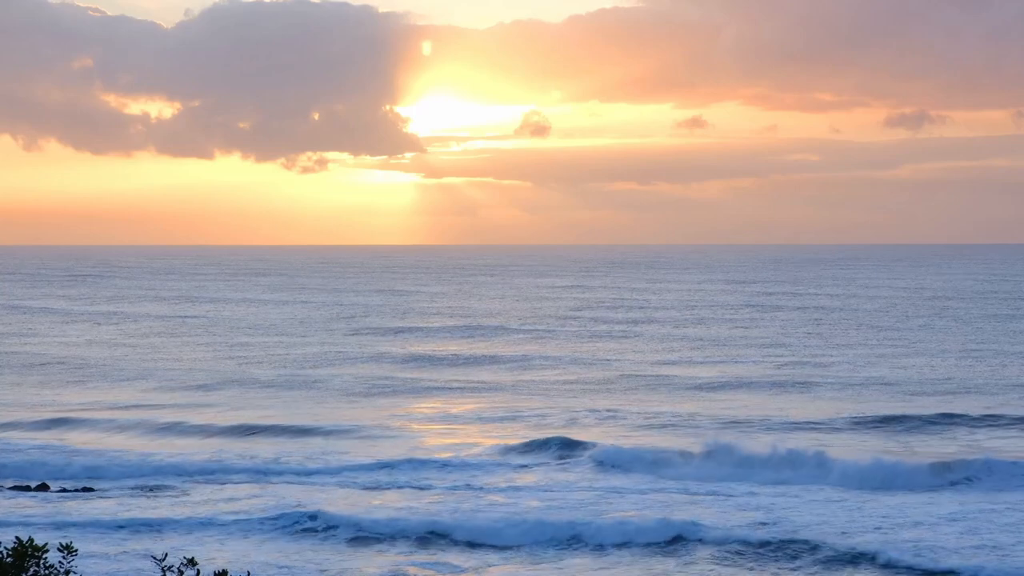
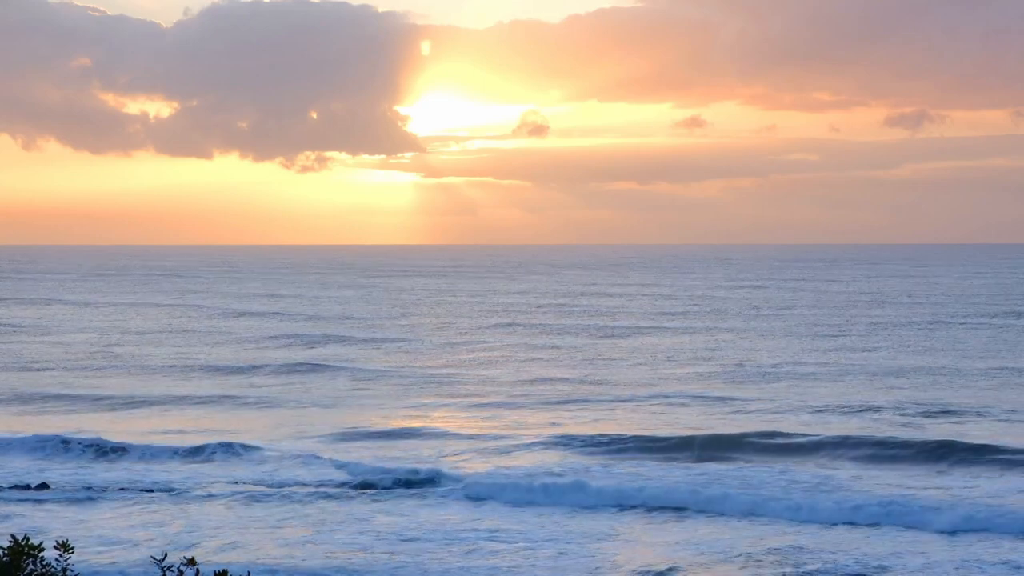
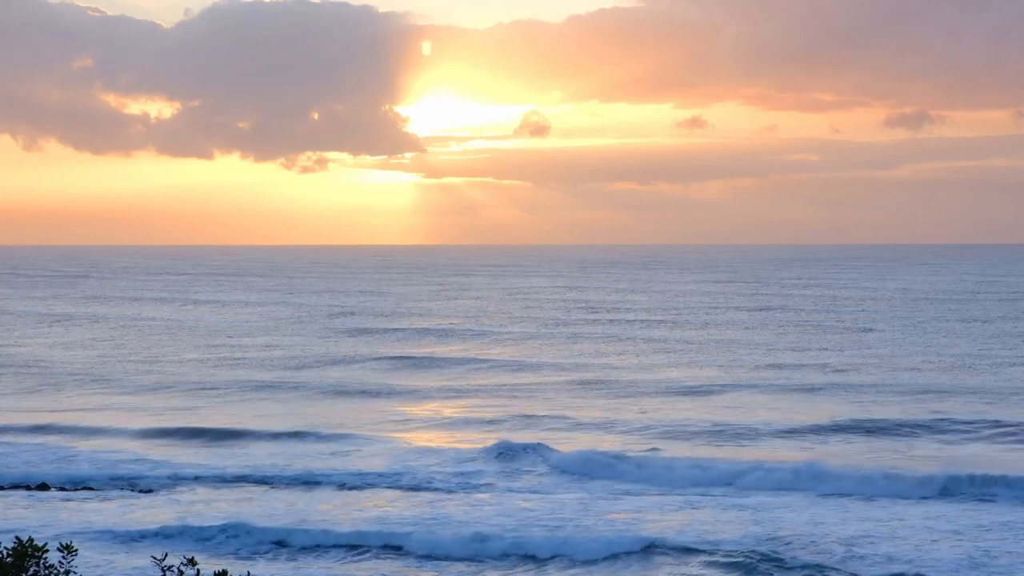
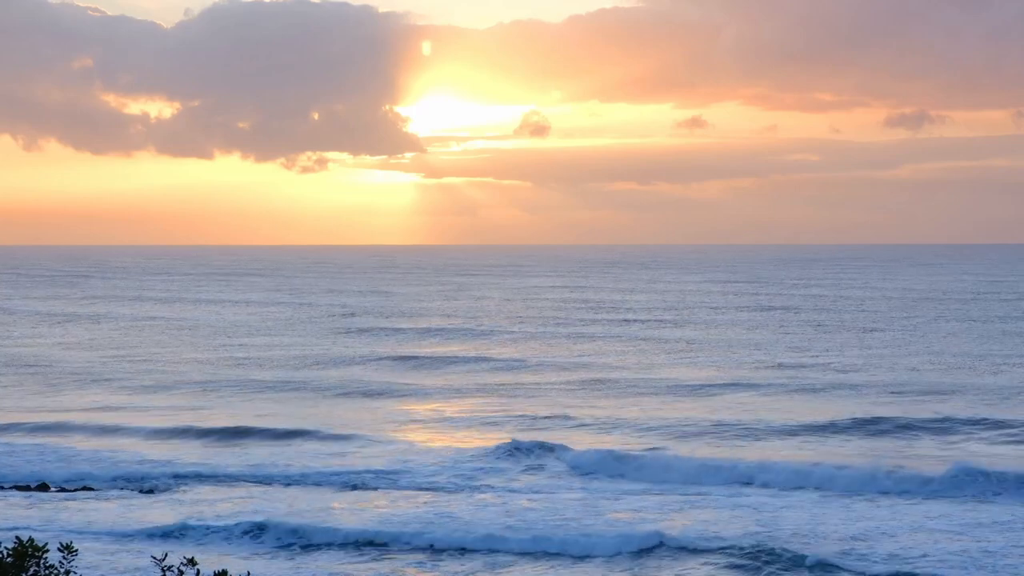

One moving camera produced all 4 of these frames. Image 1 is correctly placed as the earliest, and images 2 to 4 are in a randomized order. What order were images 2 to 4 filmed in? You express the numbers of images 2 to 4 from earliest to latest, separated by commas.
4, 3, 2
